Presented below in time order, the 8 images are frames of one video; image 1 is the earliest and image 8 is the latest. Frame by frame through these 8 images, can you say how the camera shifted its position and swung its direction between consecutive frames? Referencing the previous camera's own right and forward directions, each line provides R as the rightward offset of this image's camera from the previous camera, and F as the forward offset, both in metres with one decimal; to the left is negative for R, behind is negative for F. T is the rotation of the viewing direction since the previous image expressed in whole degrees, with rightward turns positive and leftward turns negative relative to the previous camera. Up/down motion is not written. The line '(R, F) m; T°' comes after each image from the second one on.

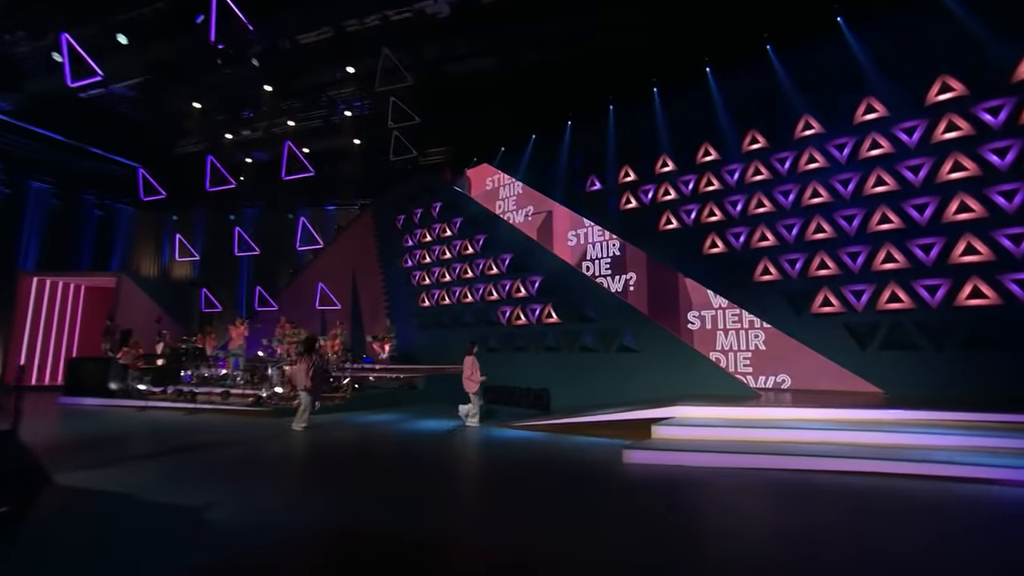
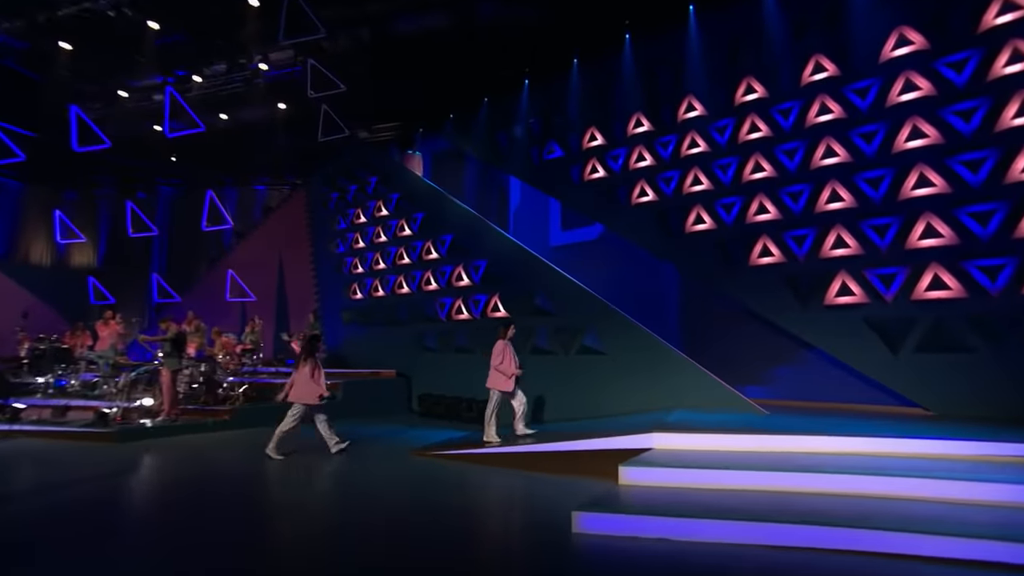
(+0.7, +2.6) m; +4°
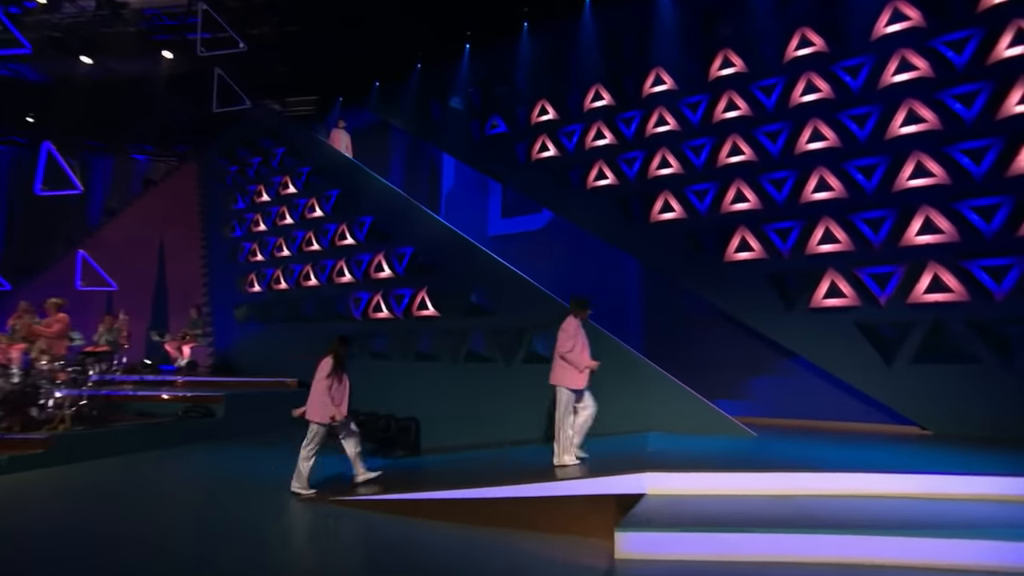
(-0.1, +1.7) m; +9°
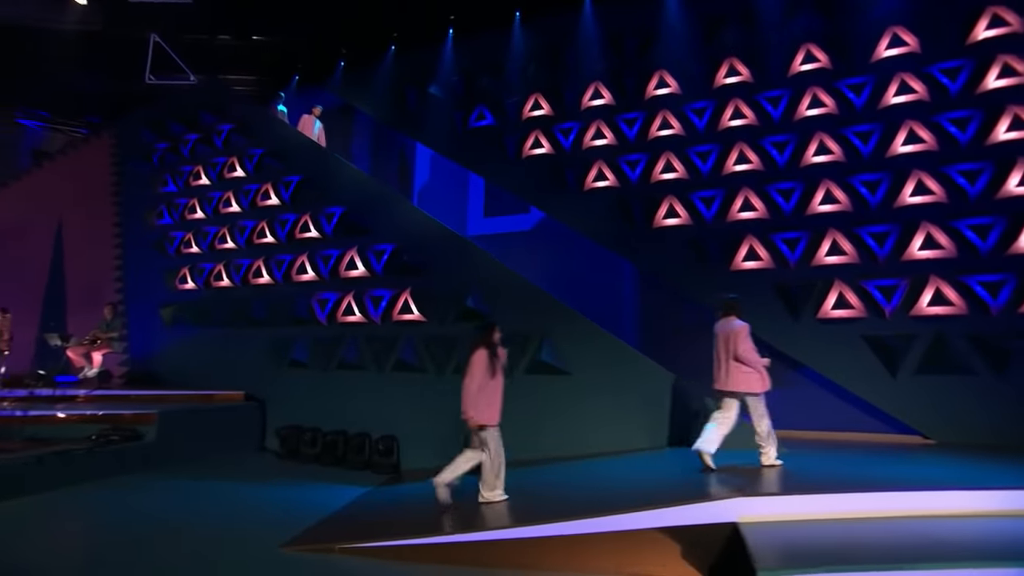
(-1.1, +0.8) m; +9°
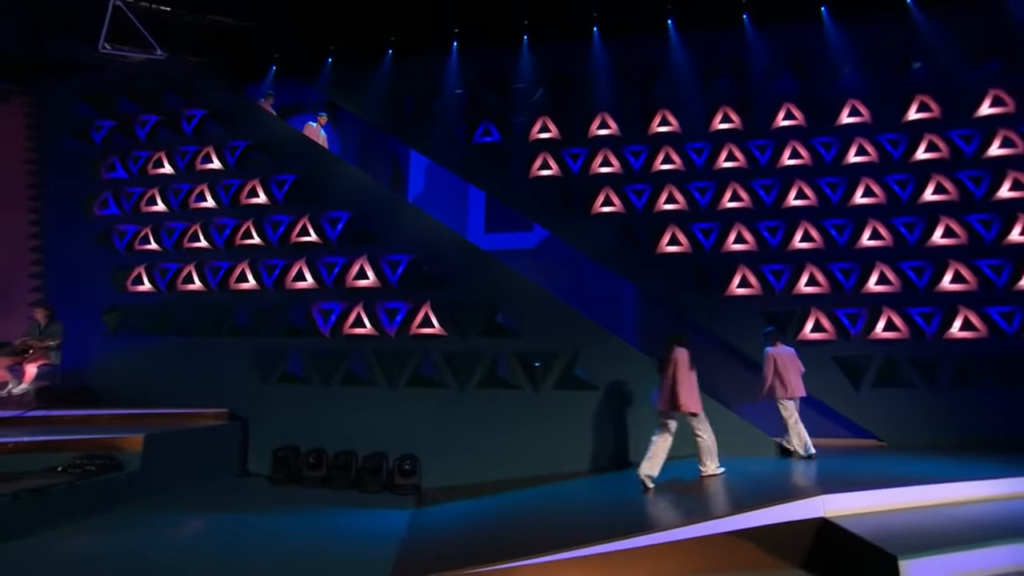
(-1.9, 0.0) m; +12°
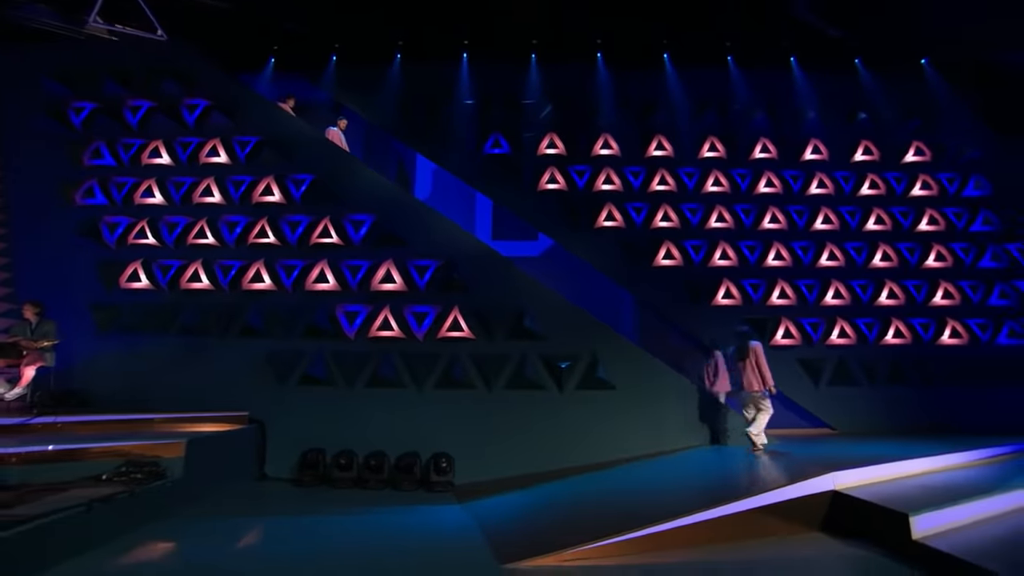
(-1.6, -0.4) m; +9°
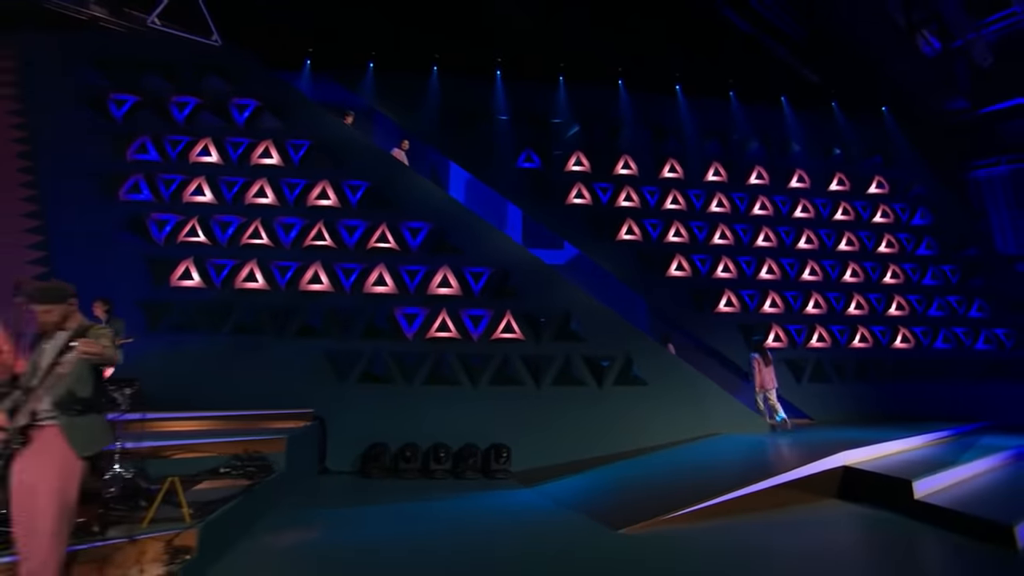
(-1.9, -0.7) m; +7°
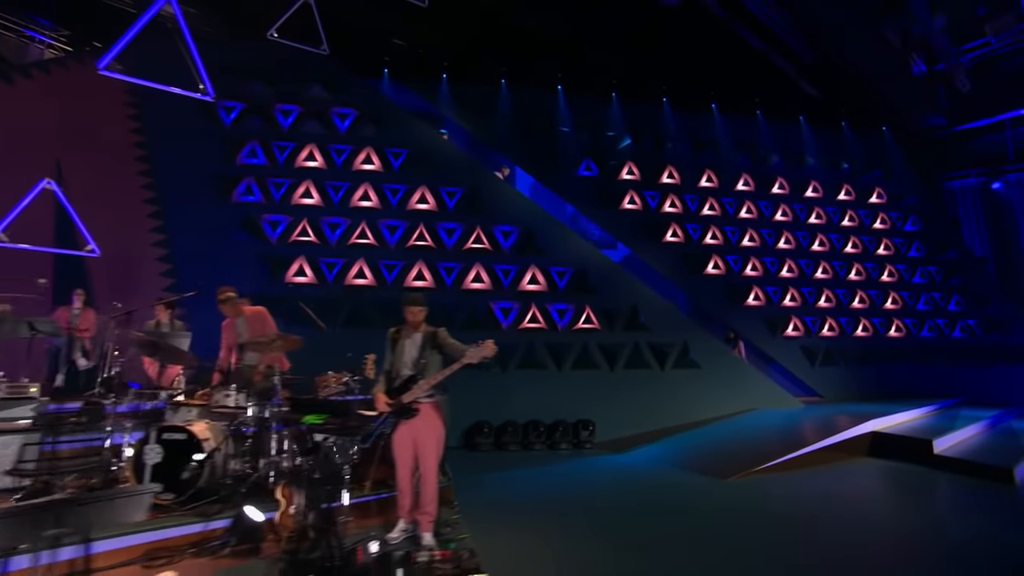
(-2.4, -1.1) m; +4°
